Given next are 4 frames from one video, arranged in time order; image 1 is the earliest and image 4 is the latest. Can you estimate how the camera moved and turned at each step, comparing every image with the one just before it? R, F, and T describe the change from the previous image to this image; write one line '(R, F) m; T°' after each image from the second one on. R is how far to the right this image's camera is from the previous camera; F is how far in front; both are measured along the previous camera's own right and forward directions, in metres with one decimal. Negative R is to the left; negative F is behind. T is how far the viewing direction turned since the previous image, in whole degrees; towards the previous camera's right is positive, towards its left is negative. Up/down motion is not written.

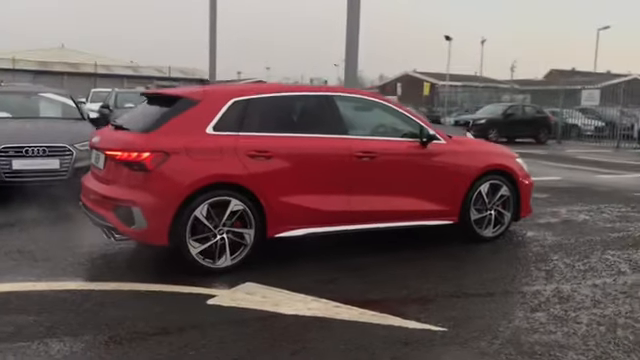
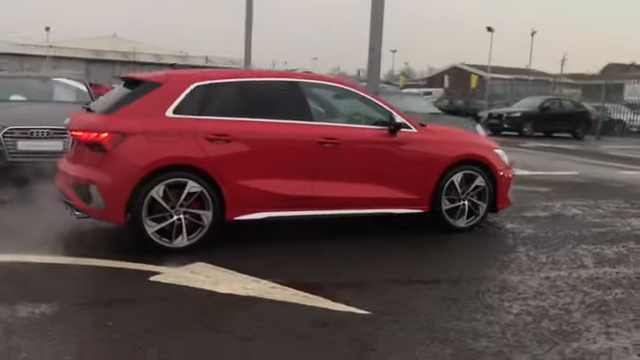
(+0.8, 0.0) m; -4°
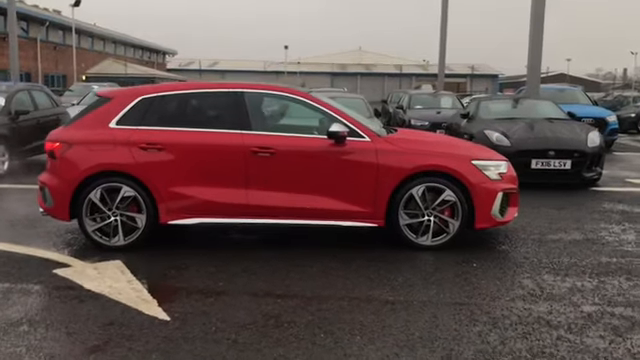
(+2.8, +0.6) m; -23°
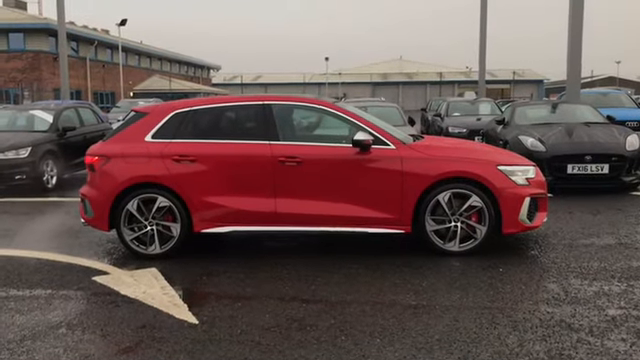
(+0.2, -0.1) m; -4°
